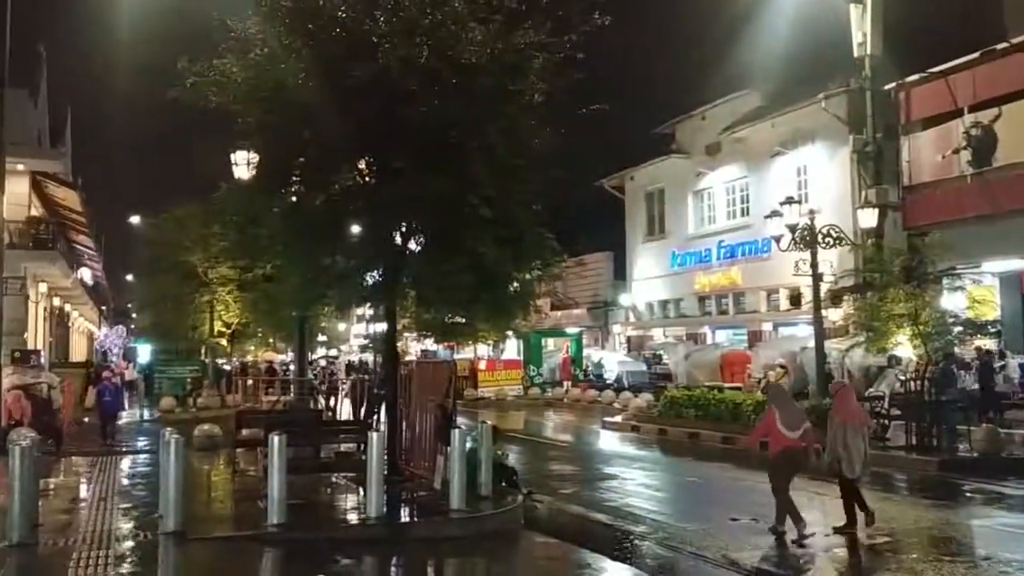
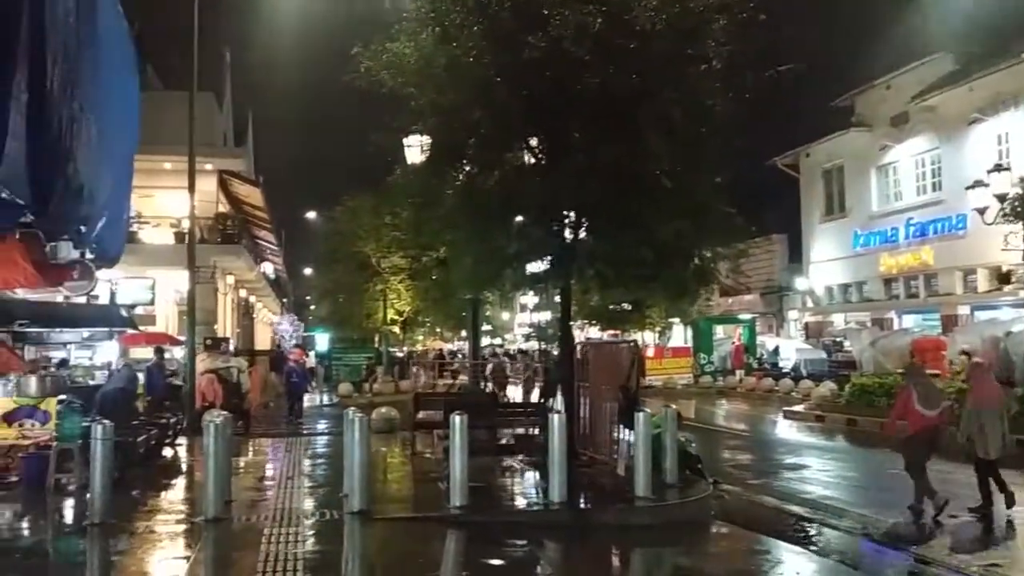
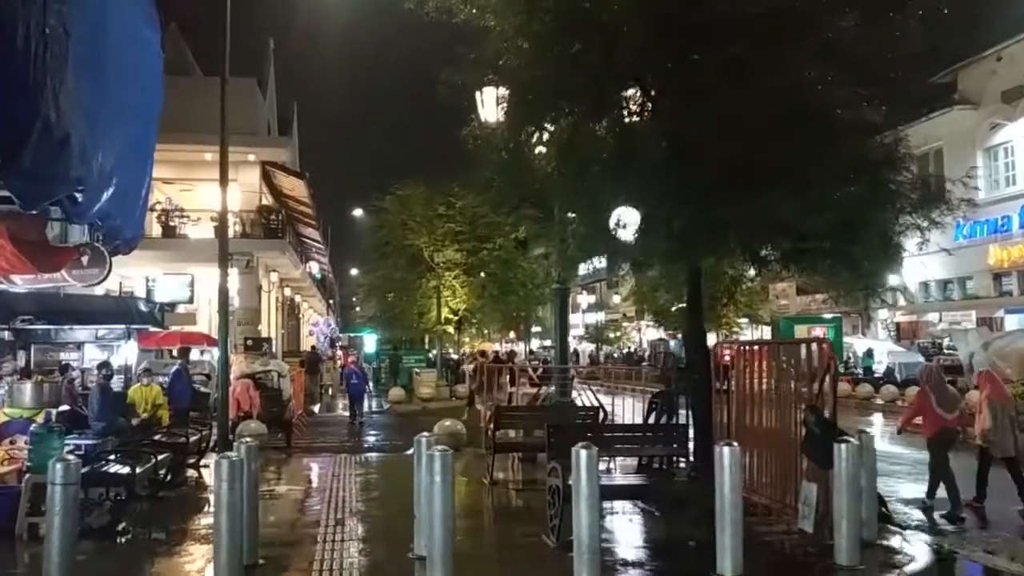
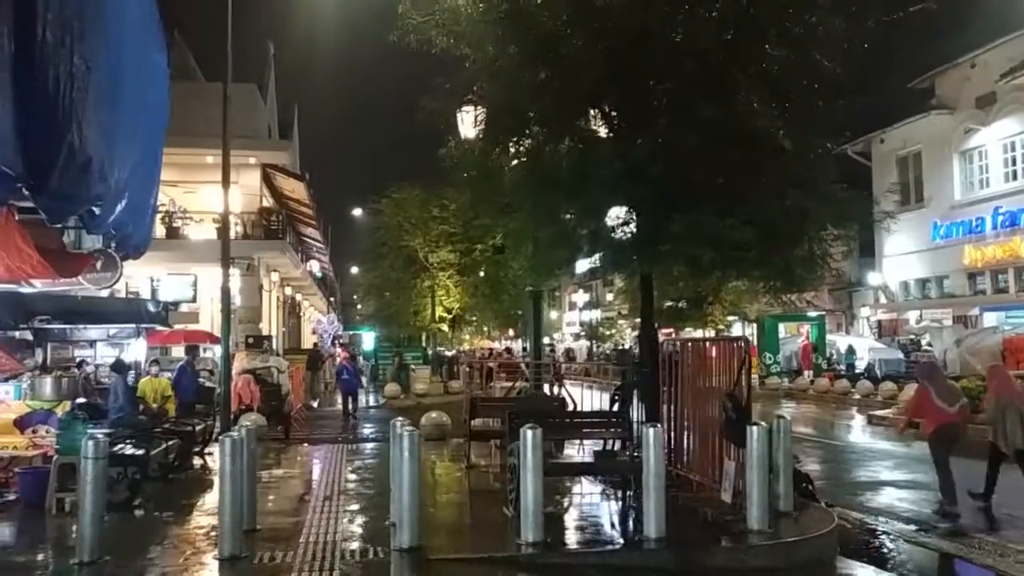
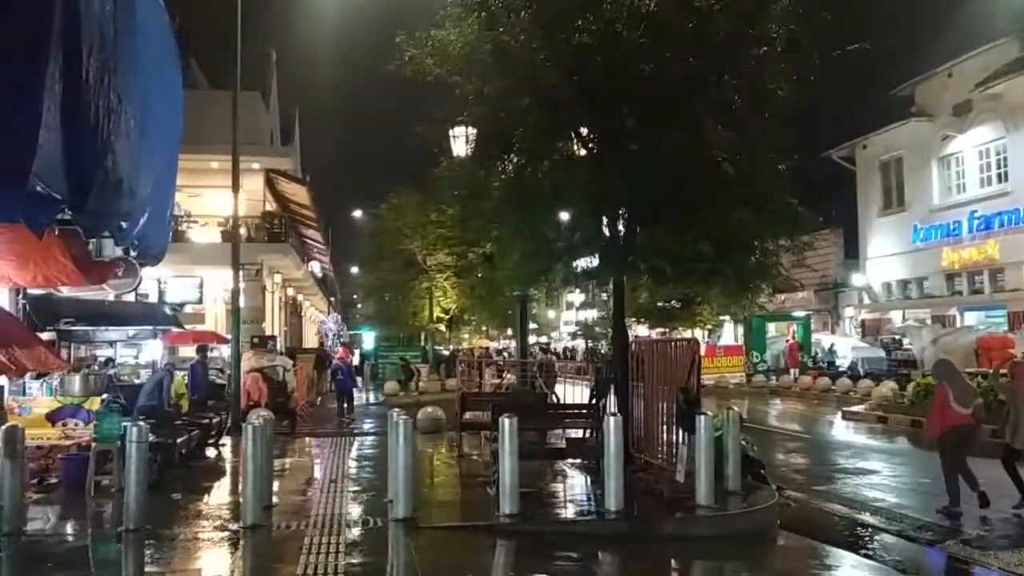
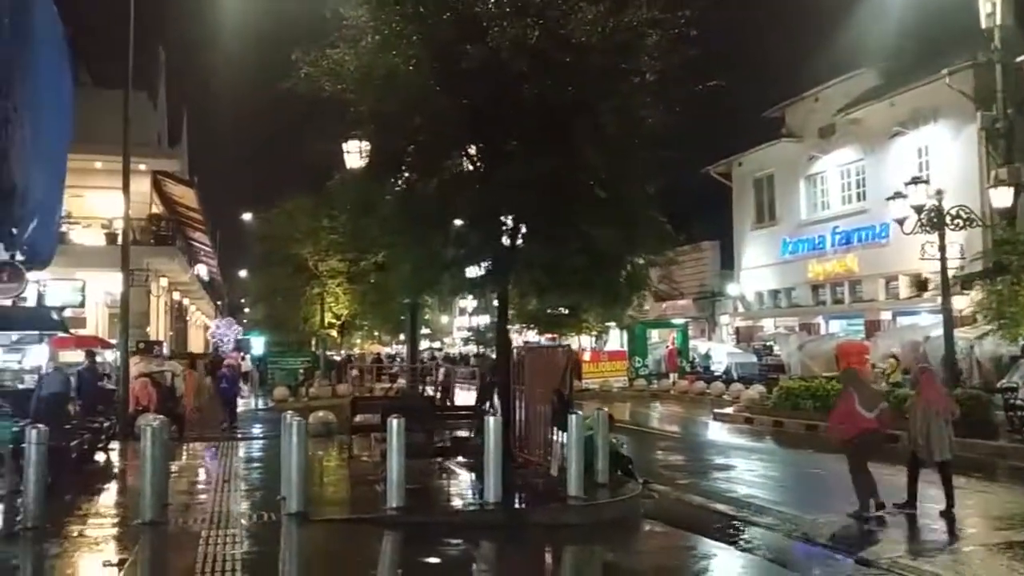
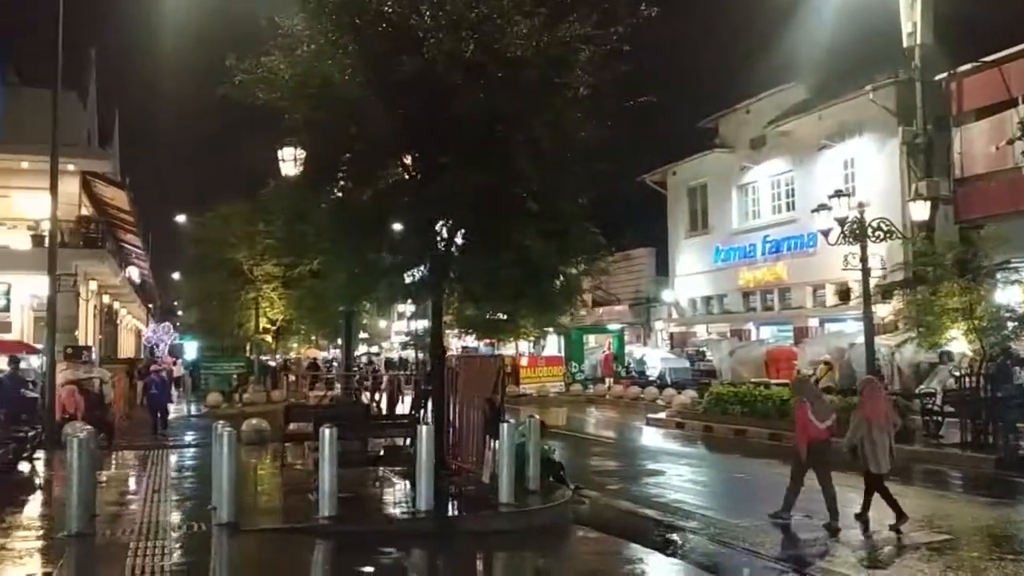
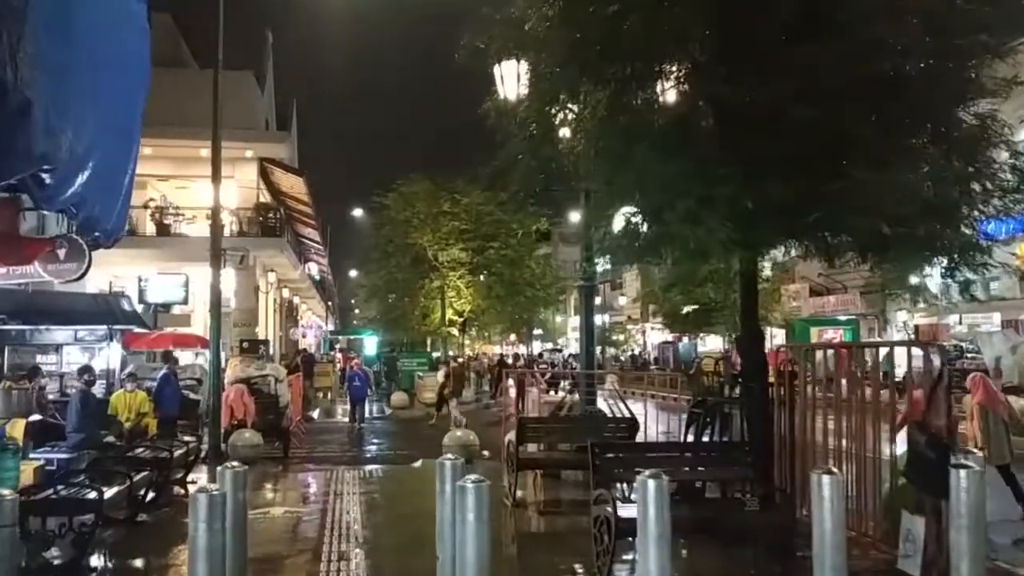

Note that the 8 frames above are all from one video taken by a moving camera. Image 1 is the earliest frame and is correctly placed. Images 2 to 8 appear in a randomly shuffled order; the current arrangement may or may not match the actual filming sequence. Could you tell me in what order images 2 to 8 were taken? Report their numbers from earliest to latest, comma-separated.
7, 6, 2, 5, 4, 3, 8
